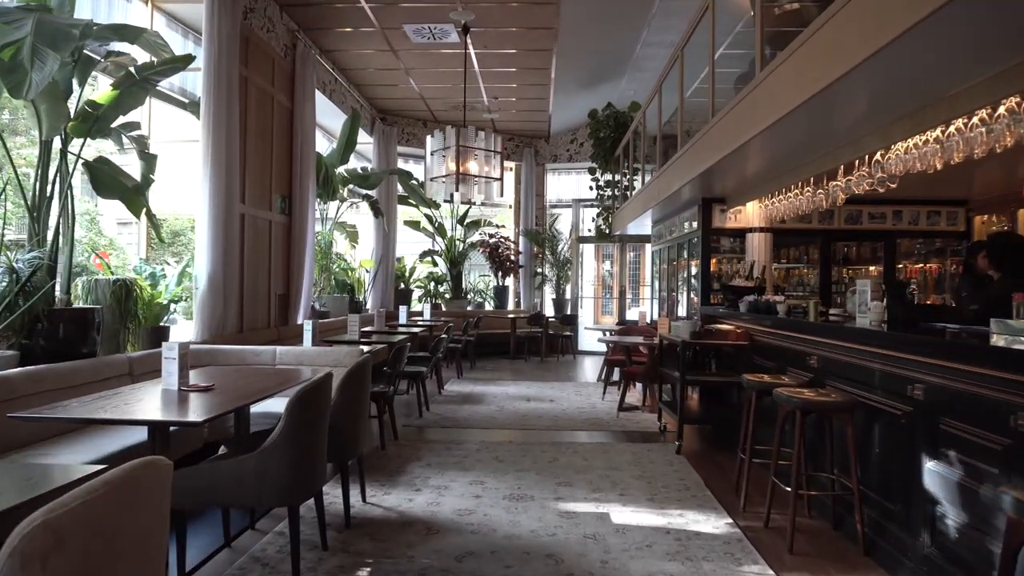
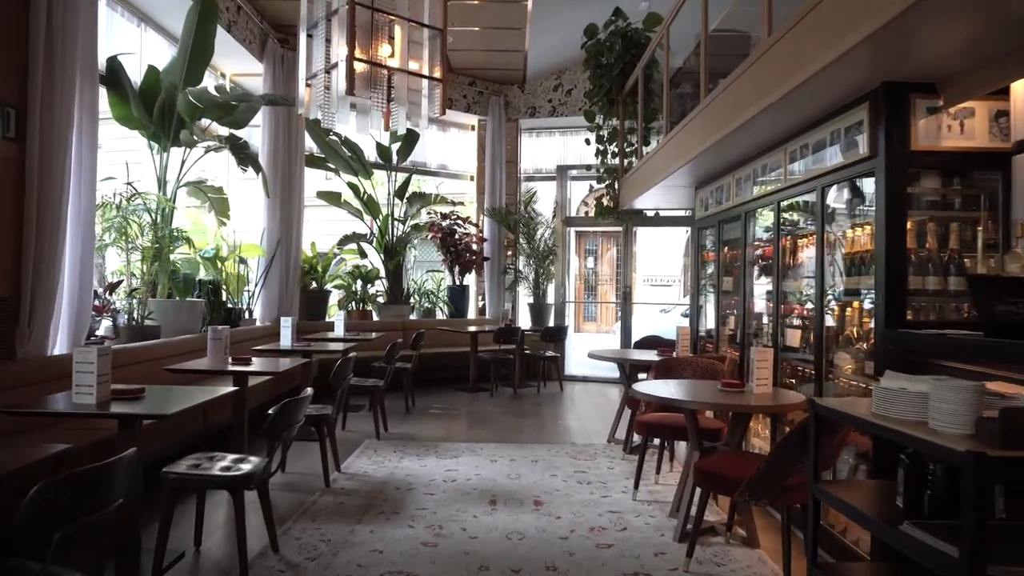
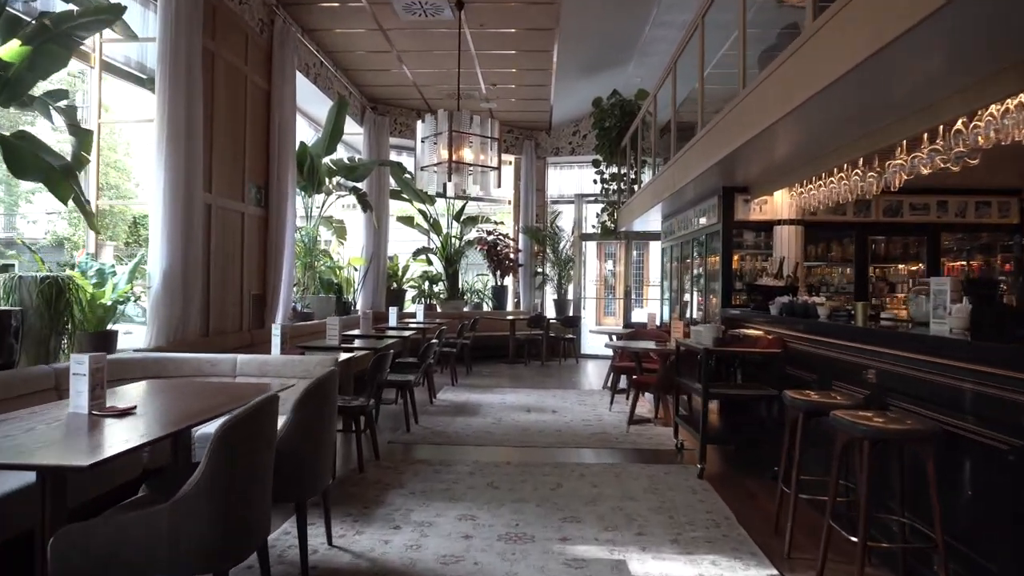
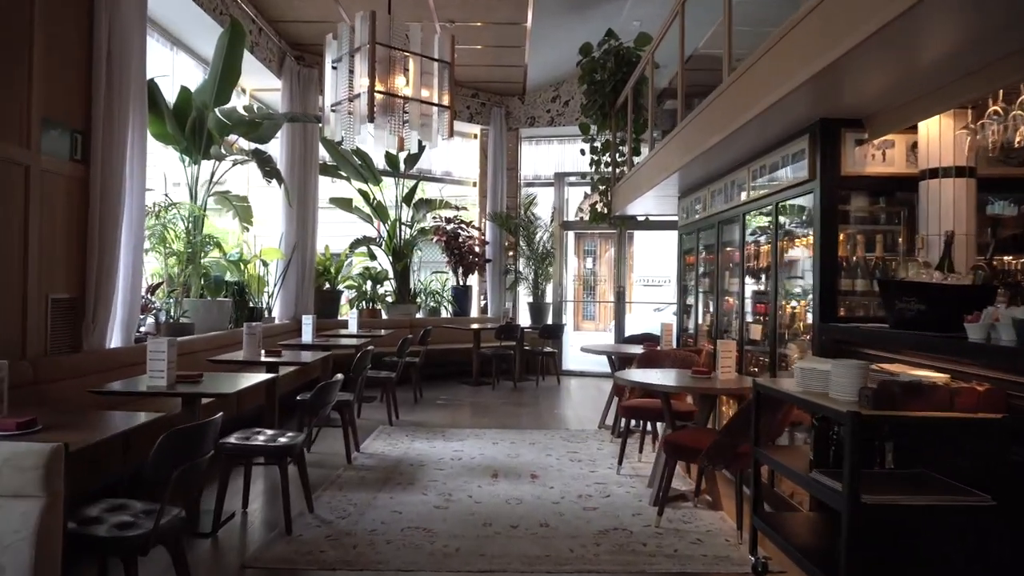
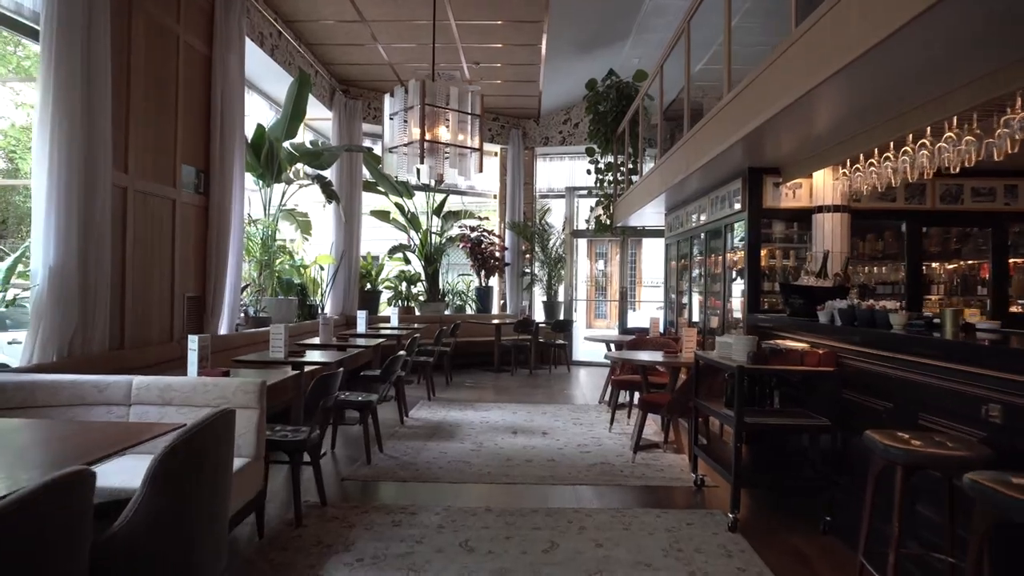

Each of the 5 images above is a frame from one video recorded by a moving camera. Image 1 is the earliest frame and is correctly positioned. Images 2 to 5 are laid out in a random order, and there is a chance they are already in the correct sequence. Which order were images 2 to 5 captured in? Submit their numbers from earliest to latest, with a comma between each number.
3, 5, 4, 2
